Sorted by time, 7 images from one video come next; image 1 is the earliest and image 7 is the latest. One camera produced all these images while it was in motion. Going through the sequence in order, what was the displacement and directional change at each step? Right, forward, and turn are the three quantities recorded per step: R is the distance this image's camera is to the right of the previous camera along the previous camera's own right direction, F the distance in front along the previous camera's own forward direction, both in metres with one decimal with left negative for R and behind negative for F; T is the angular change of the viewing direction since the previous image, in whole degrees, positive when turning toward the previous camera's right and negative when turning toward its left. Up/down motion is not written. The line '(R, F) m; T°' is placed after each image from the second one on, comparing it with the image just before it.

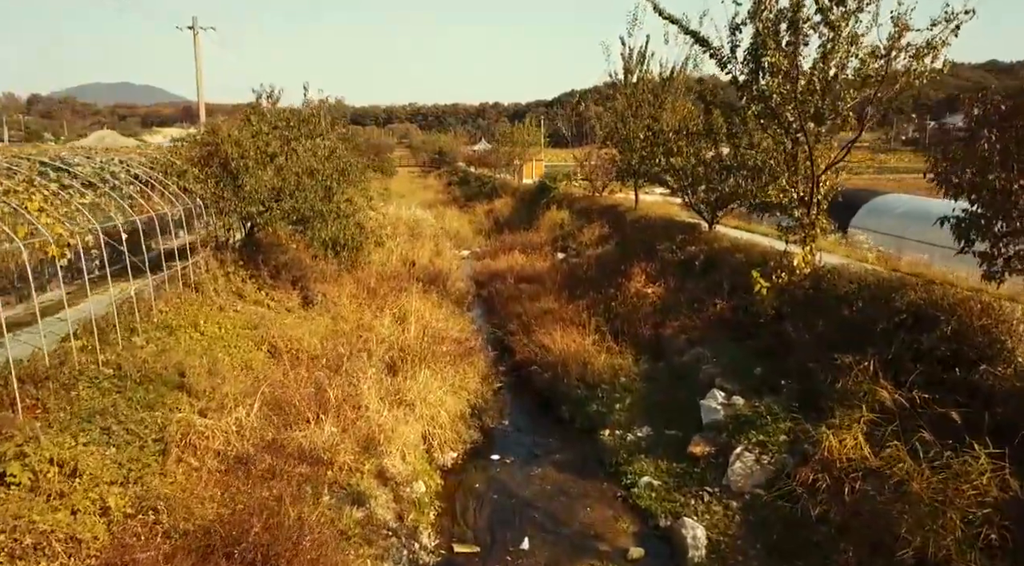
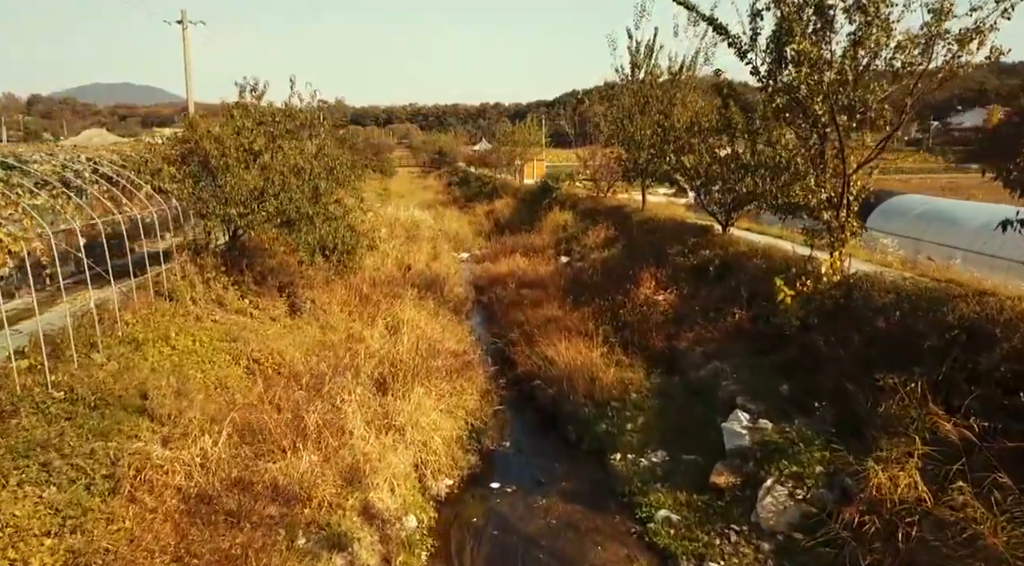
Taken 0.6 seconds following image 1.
(0.0, +0.8) m; 0°
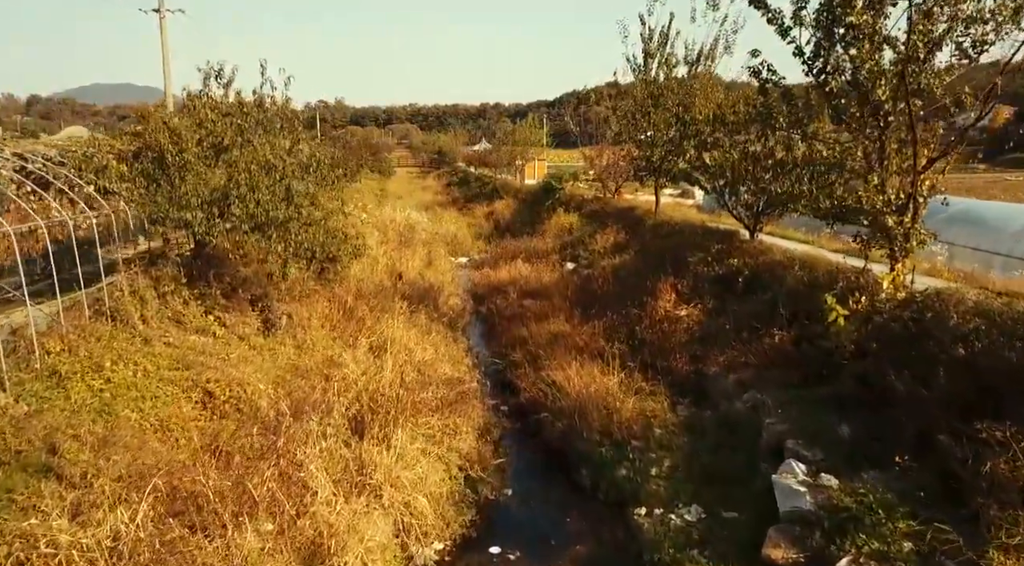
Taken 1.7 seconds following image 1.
(0.0, +1.5) m; 0°
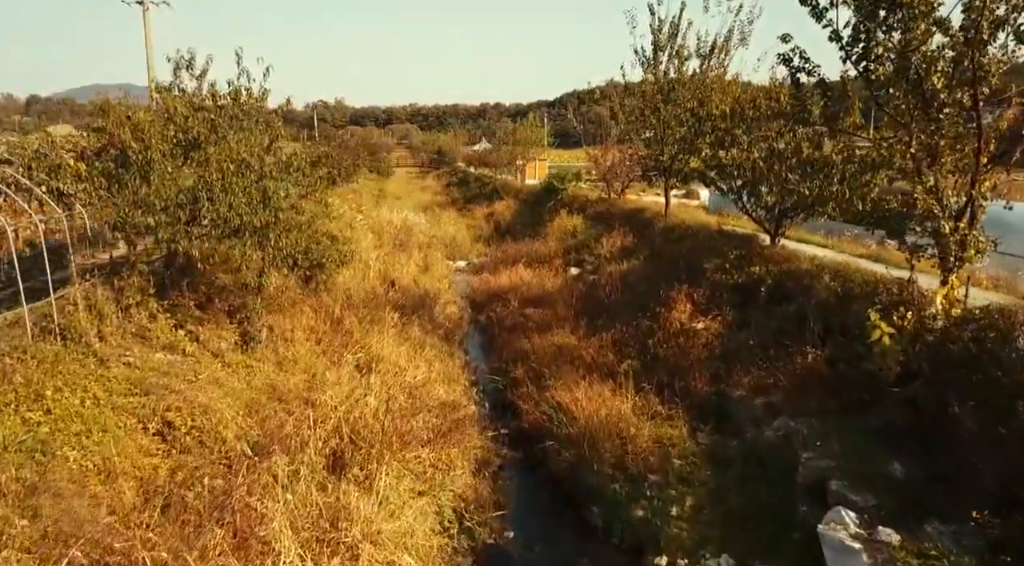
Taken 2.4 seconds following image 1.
(0.0, +0.9) m; 0°
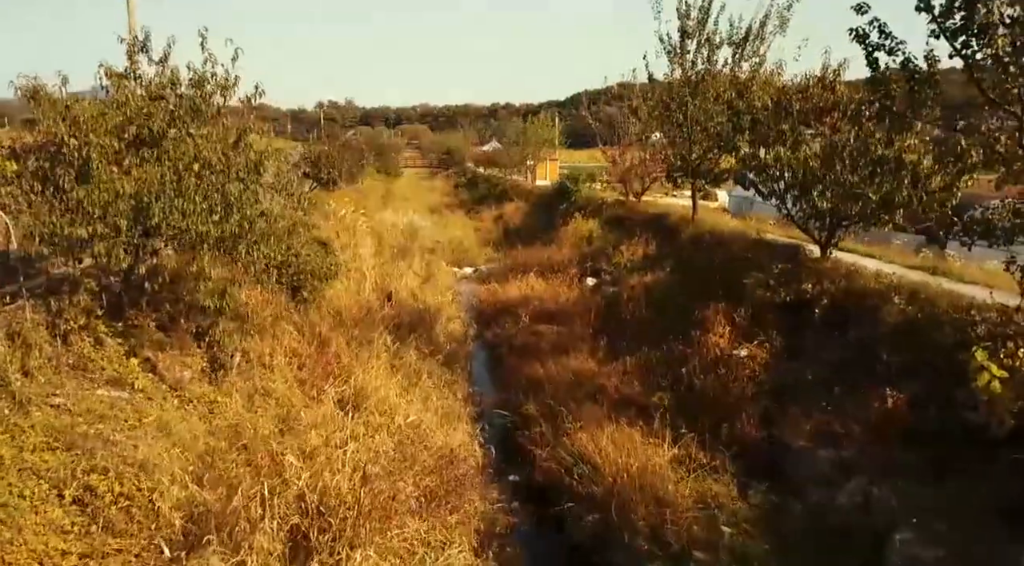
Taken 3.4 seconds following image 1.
(0.0, +1.4) m; -1°
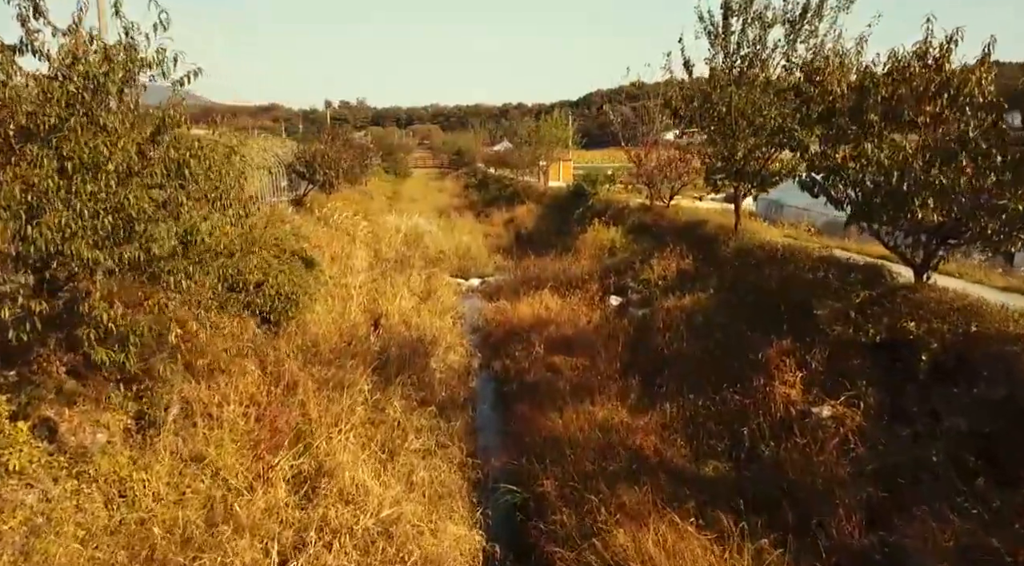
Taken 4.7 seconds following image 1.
(0.0, +2.0) m; -1°
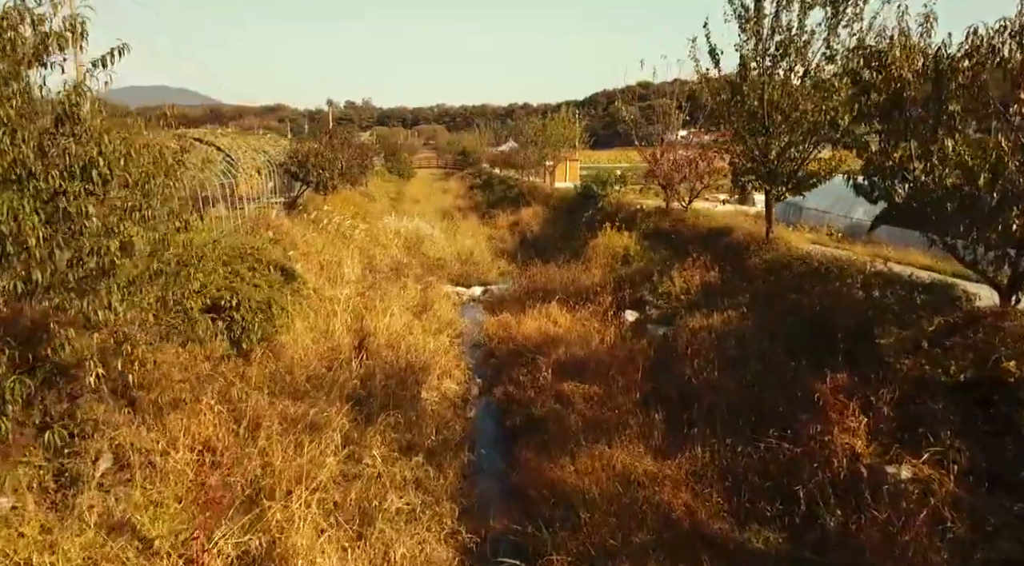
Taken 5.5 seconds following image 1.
(0.0, +1.3) m; 0°
